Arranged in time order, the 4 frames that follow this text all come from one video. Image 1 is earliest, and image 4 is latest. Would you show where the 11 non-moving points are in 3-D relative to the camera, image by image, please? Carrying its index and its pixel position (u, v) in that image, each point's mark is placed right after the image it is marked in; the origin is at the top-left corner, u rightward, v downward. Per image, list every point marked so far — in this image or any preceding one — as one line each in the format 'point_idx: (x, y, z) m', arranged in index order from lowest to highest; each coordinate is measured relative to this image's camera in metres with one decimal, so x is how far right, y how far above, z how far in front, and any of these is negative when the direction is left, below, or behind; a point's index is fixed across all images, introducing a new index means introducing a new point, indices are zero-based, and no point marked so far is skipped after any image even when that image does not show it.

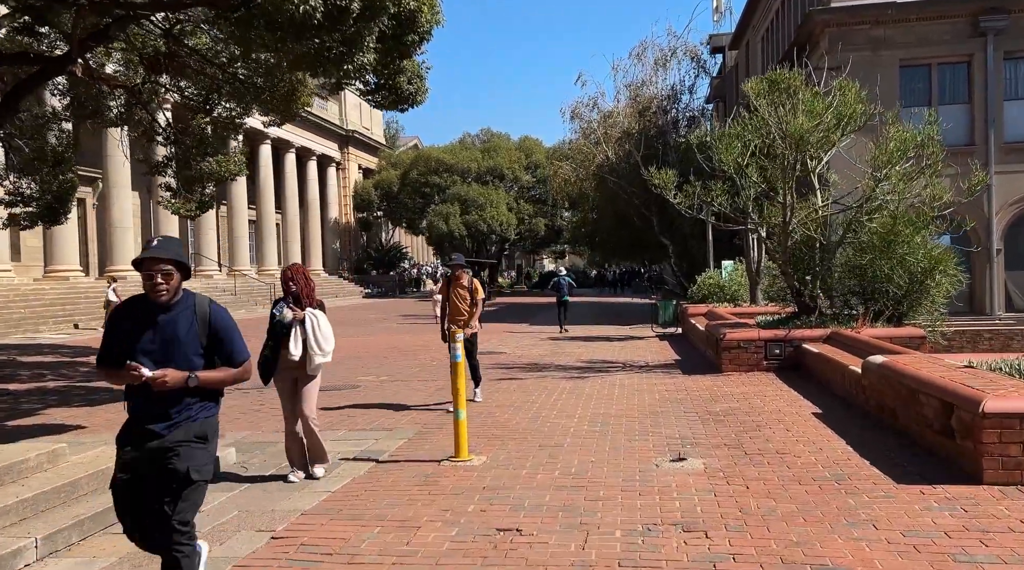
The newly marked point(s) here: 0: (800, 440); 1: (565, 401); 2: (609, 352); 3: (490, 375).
0: (+2.3, -1.2, +8.0) m
1: (+0.6, -1.2, +10.7) m
2: (+1.7, -1.2, +17.4) m
3: (-0.3, -1.2, +13.3) m
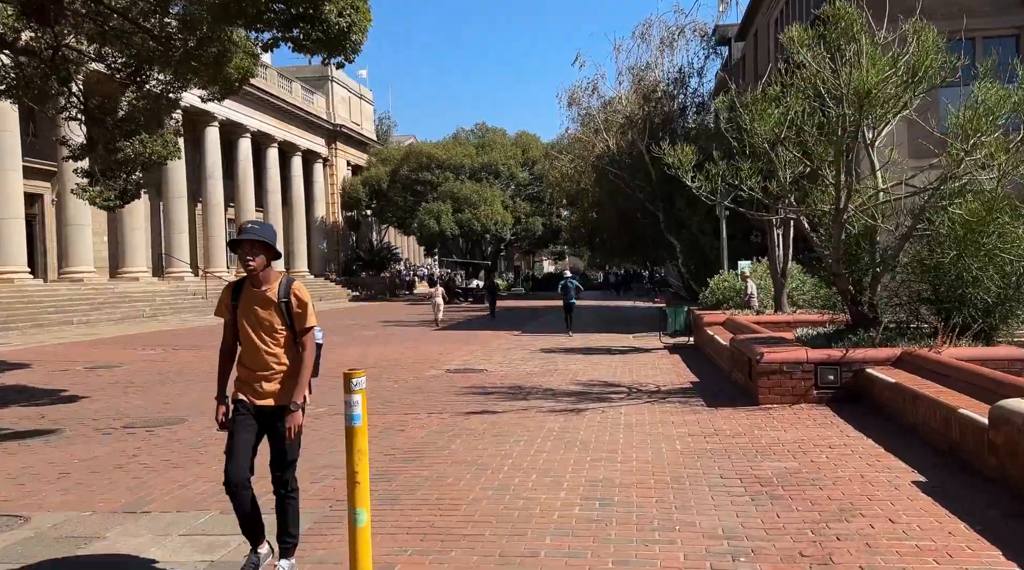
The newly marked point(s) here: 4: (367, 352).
0: (+2.0, -1.3, +5.0) m
1: (+0.3, -1.3, +7.7) m
2: (+1.4, -1.2, +14.4) m
3: (-0.5, -1.3, +10.2) m
4: (-2.8, -1.3, +19.5) m
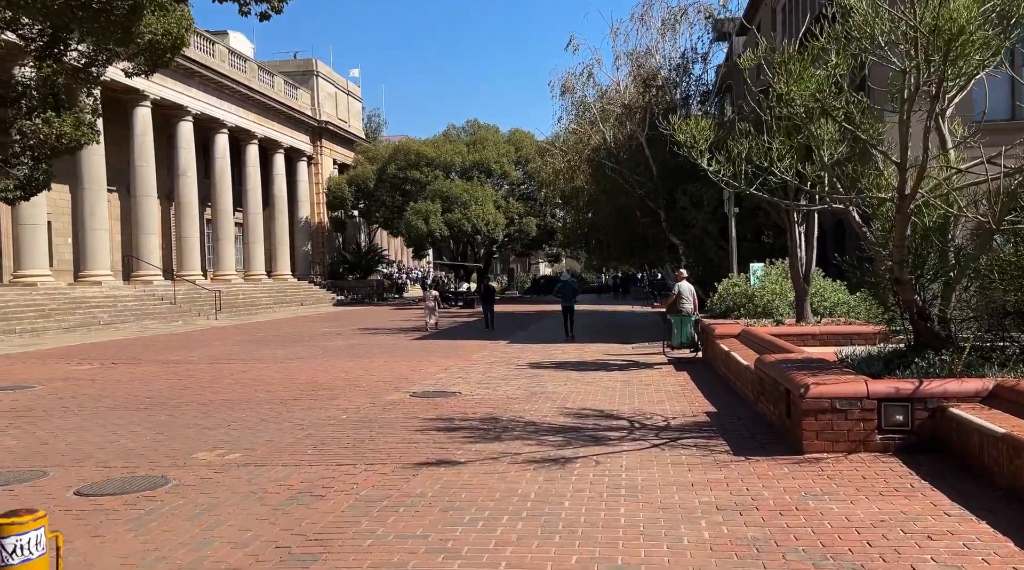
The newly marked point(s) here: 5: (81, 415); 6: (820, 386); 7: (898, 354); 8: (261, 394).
0: (+1.8, -1.4, +2.6) m
1: (0.0, -1.3, +5.2) m
2: (+1.1, -1.3, +11.9) m
3: (-0.8, -1.3, +7.8) m
4: (-3.1, -1.4, +17.0) m
5: (-4.8, -1.5, +11.4) m
6: (+2.3, -0.7, +7.4) m
7: (+3.3, -0.6, +8.6) m
8: (-3.3, -1.4, +13.3) m
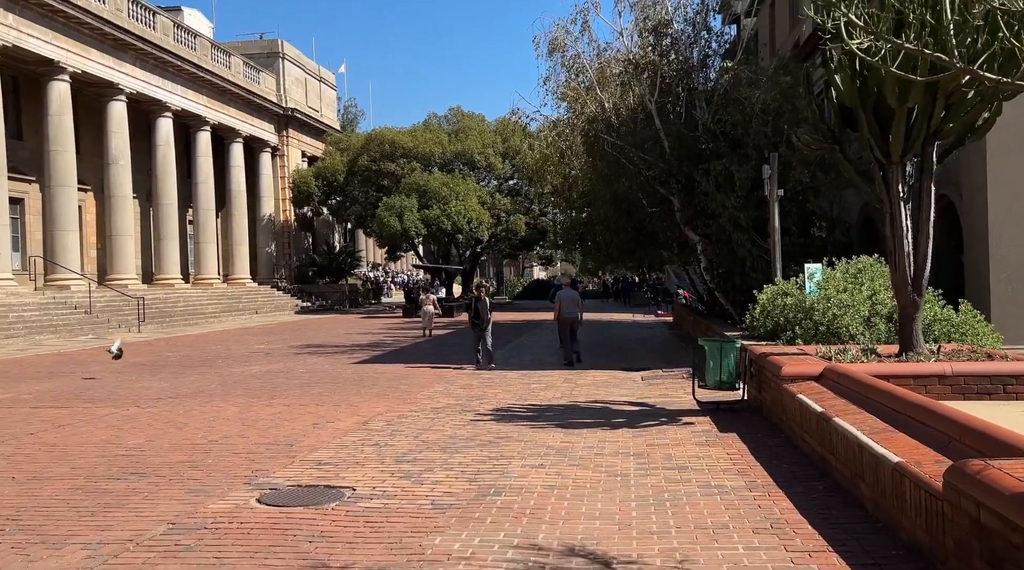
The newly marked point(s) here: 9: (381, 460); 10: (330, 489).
0: (+1.3, -1.4, -3.1) m
1: (-0.4, -1.4, -0.4) m
2: (+0.7, -1.4, +6.3) m
3: (-1.3, -1.4, +2.1) m
4: (-3.6, -1.5, +11.4) m
5: (-5.3, -1.5, +5.7) m
6: (+1.8, -0.8, +1.8) m
7: (+2.8, -0.7, +3.0) m
8: (-3.8, -1.5, +7.6) m
9: (-1.1, -1.5, +8.6) m
10: (-1.3, -1.5, +7.4) m
